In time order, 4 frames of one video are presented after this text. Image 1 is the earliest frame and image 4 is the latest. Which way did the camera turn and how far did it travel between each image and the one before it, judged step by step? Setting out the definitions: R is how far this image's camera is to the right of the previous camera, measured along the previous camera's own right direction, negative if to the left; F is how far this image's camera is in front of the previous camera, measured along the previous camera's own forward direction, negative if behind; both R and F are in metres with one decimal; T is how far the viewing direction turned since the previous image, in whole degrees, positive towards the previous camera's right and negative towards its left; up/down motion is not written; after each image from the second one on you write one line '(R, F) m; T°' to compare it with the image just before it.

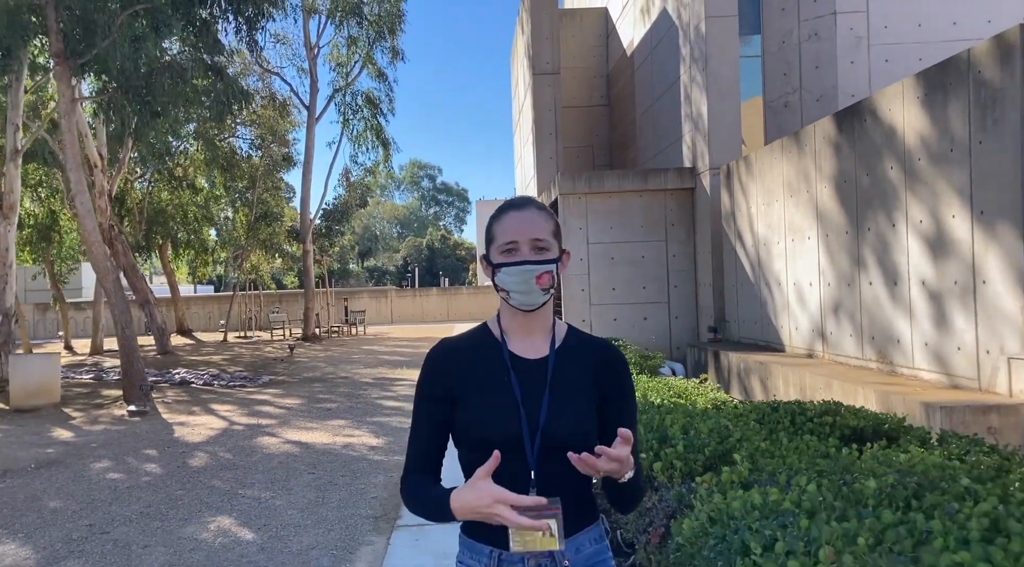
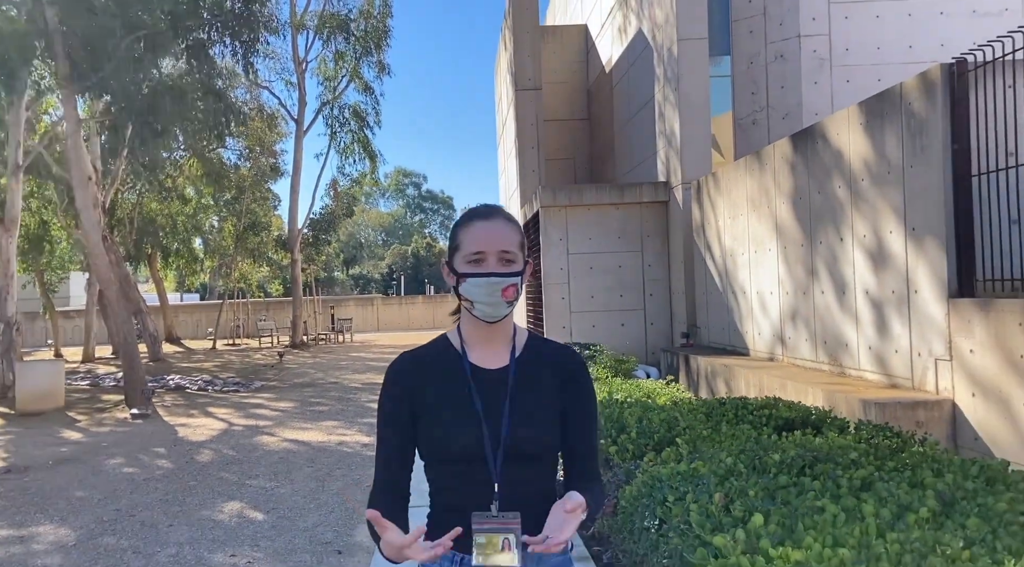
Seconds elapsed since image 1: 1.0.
(0.0, -0.6) m; +1°
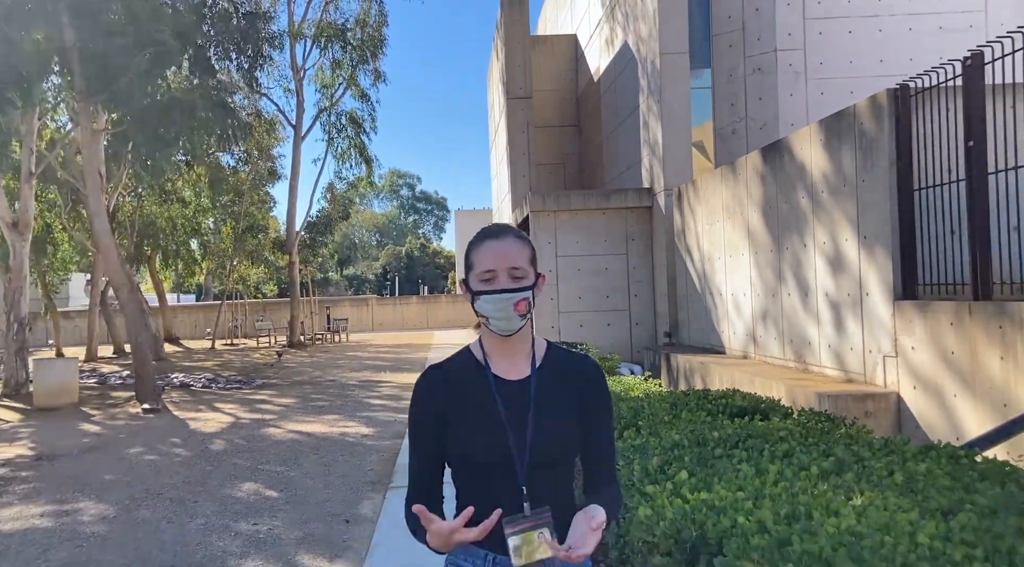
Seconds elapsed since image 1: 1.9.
(+0.1, -0.6) m; +1°
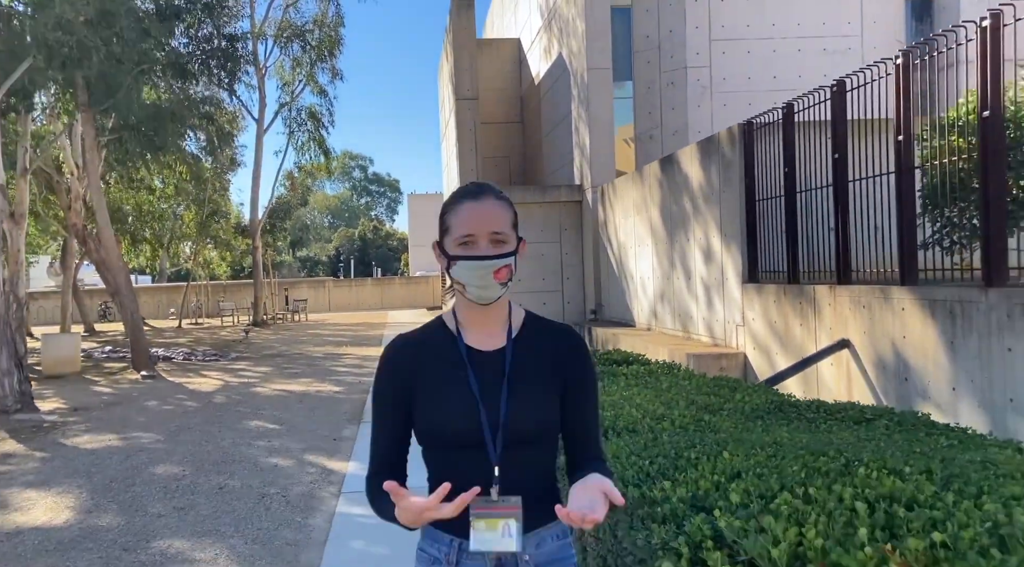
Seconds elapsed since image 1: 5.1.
(+0.2, -1.9) m; +4°
